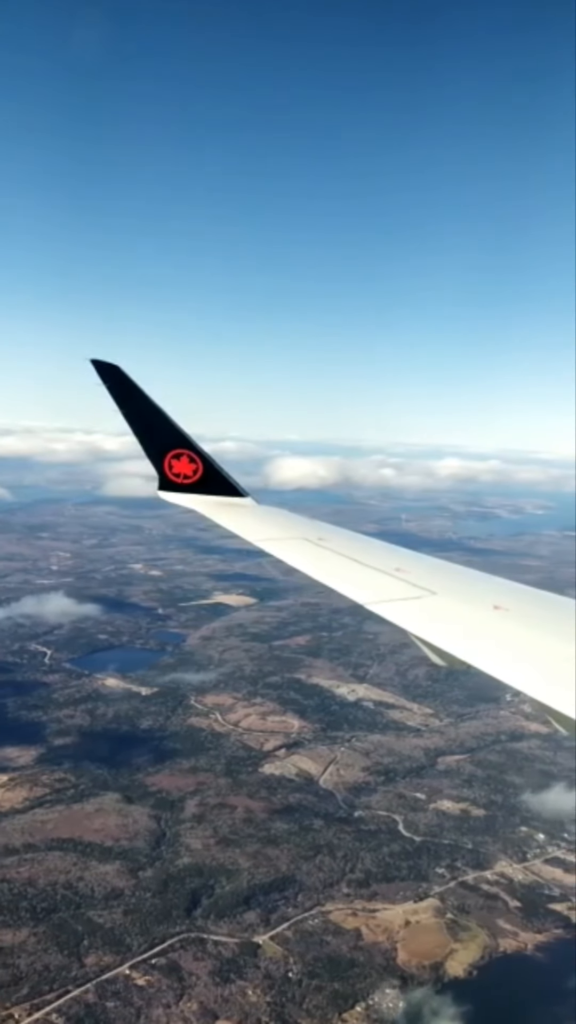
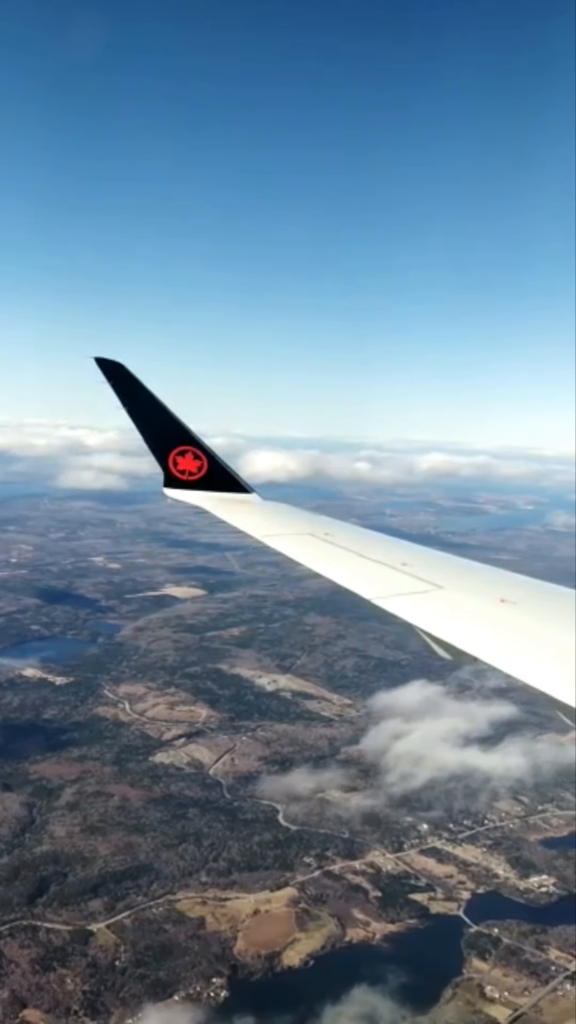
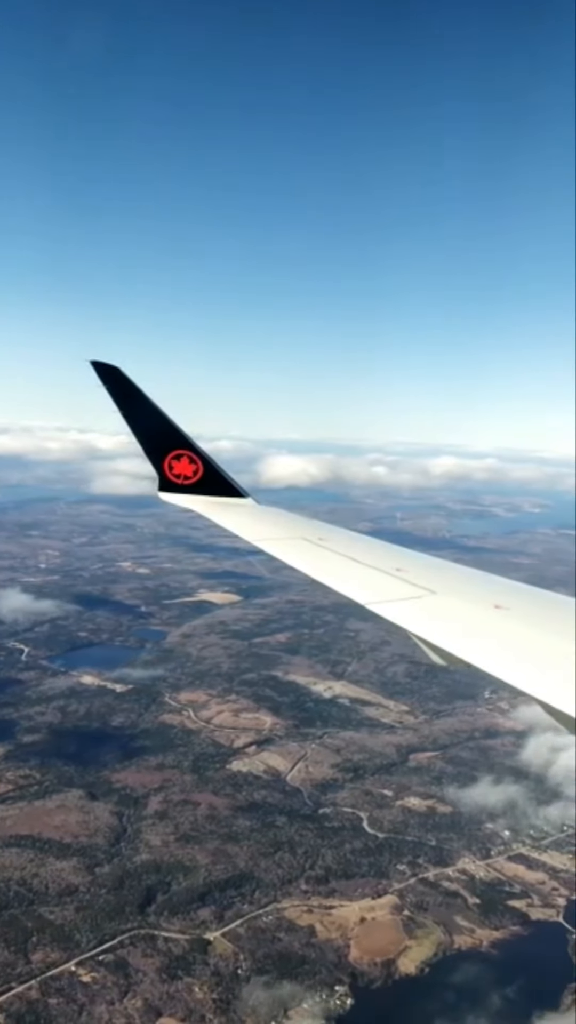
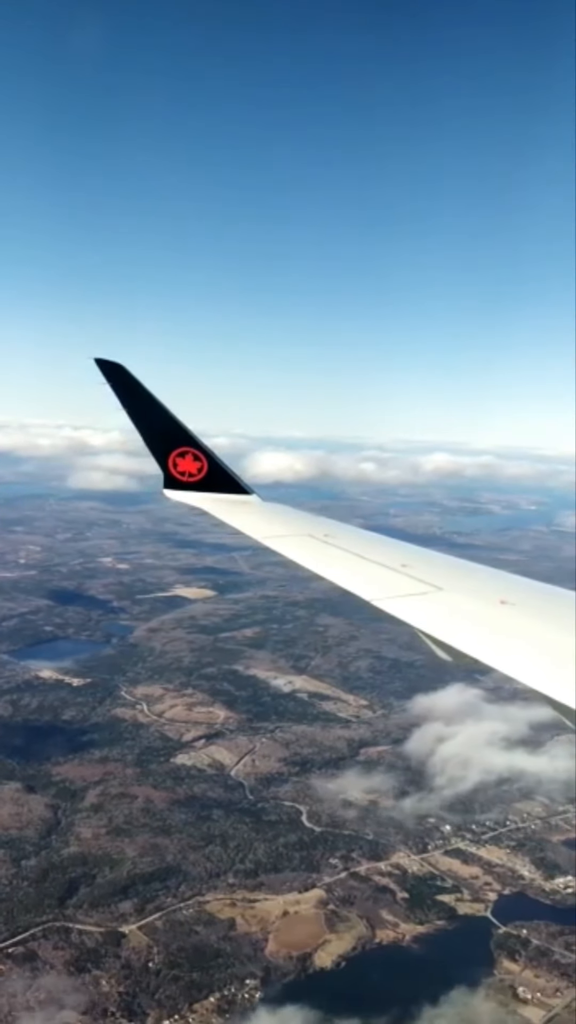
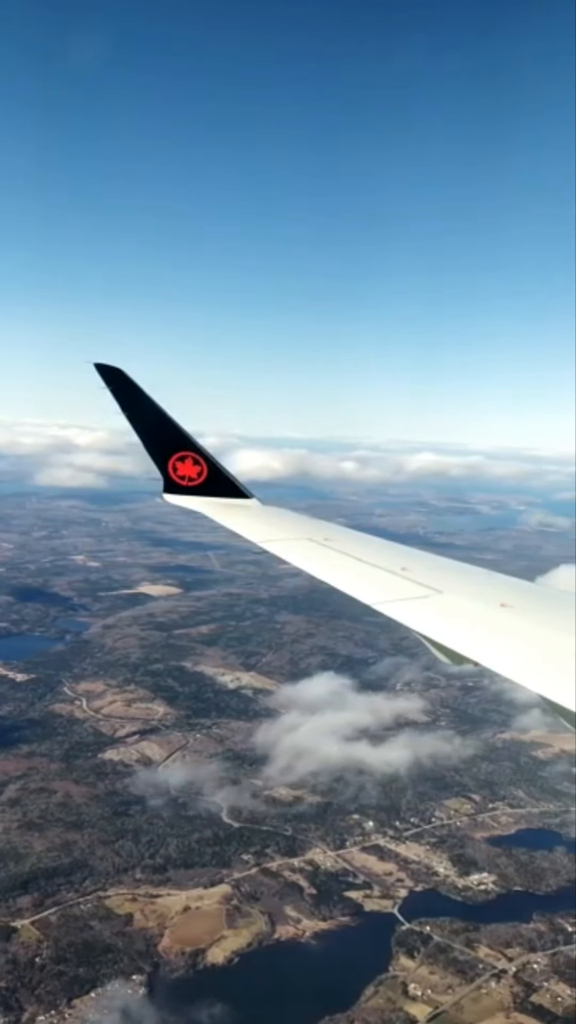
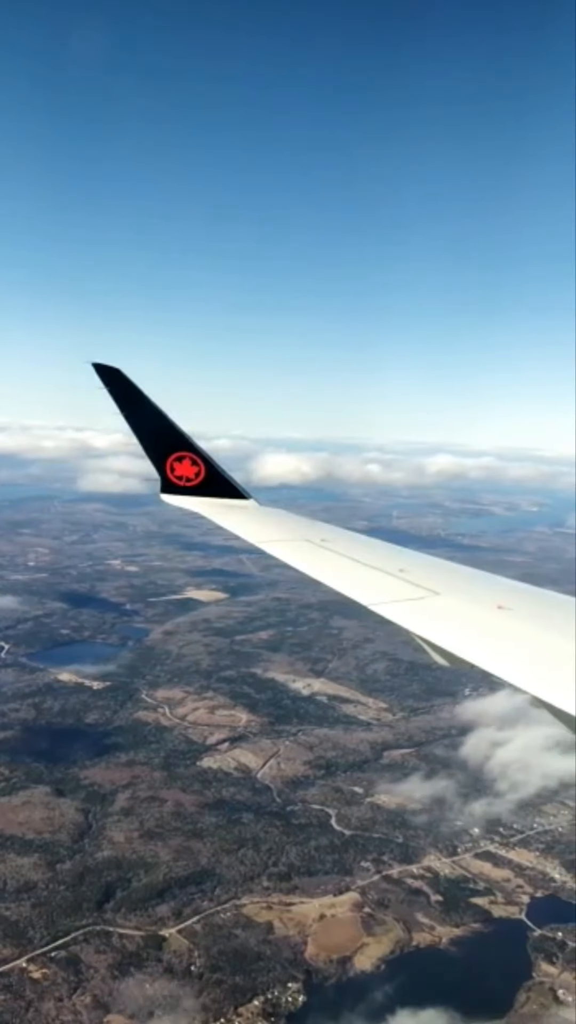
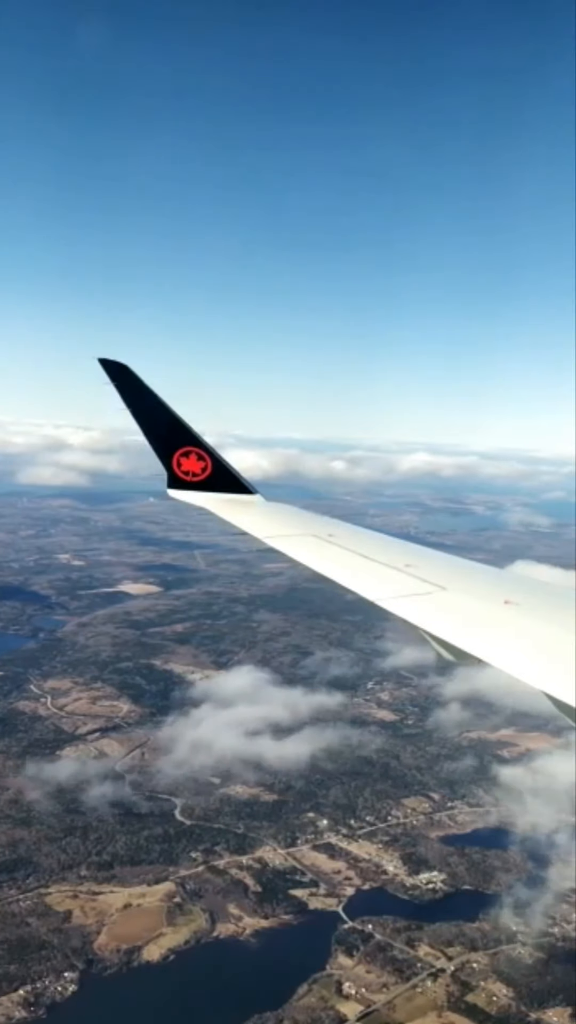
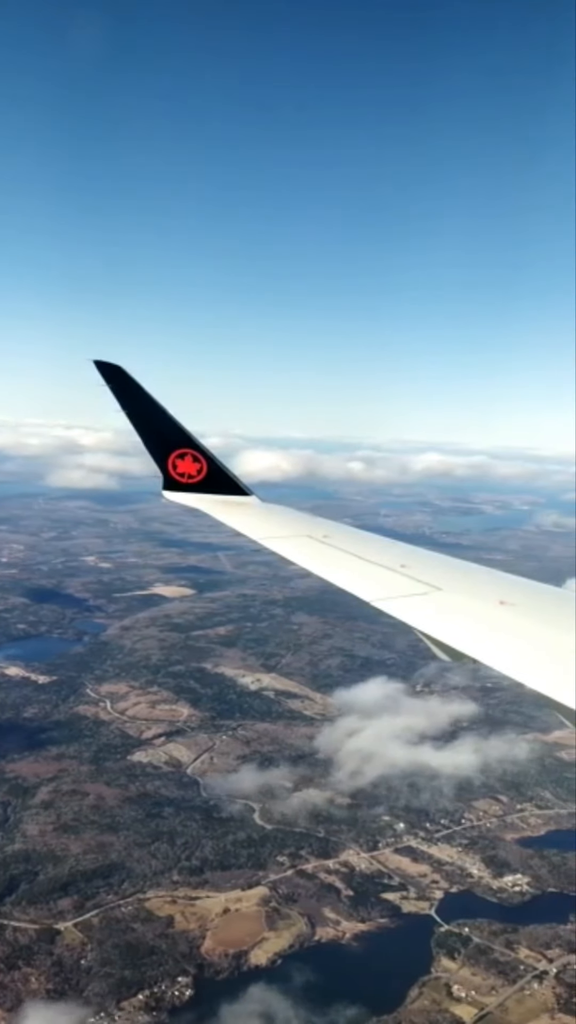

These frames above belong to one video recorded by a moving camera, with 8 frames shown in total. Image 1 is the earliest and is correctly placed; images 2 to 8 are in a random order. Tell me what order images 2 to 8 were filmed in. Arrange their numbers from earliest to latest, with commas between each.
3, 6, 4, 2, 8, 5, 7
